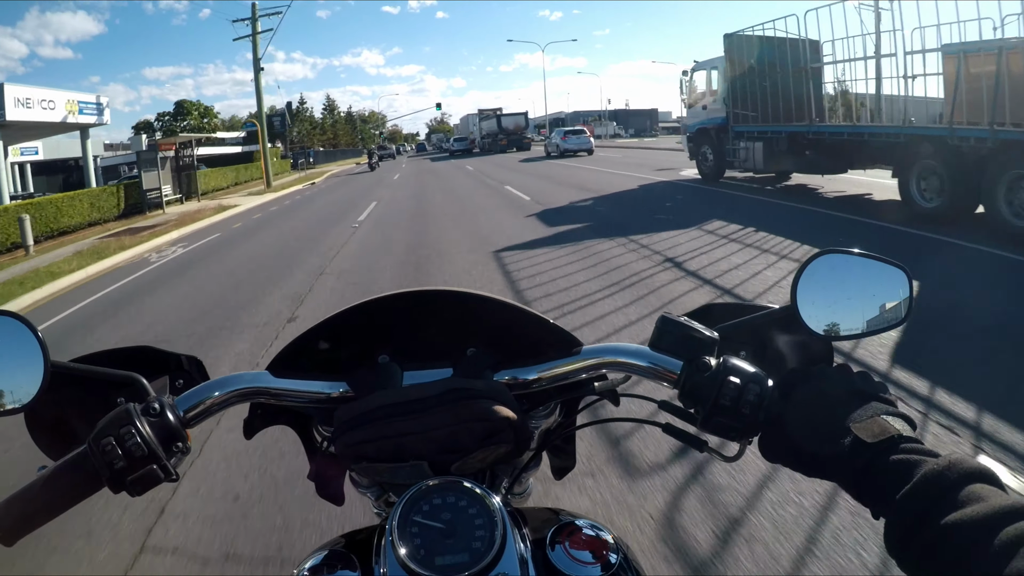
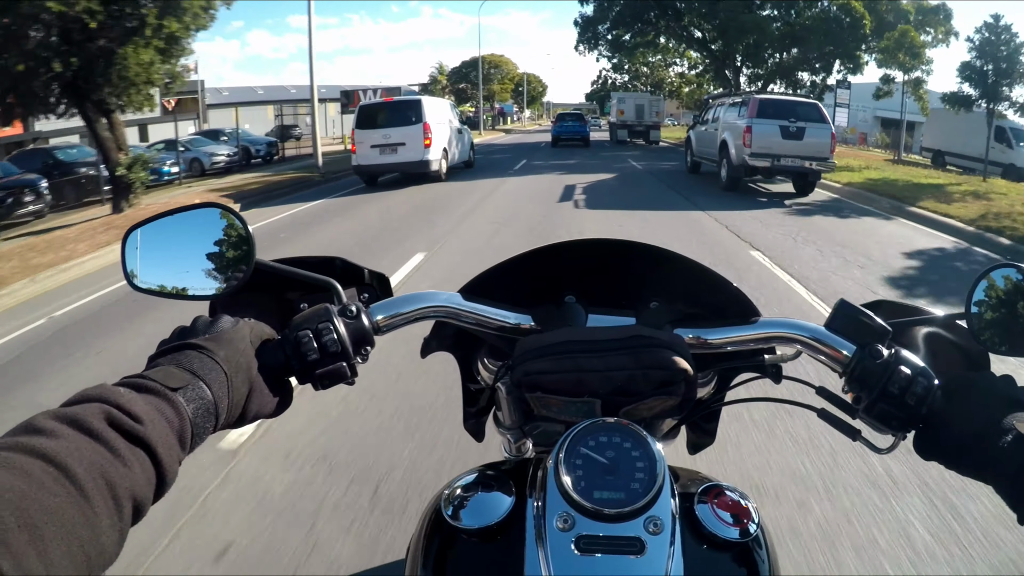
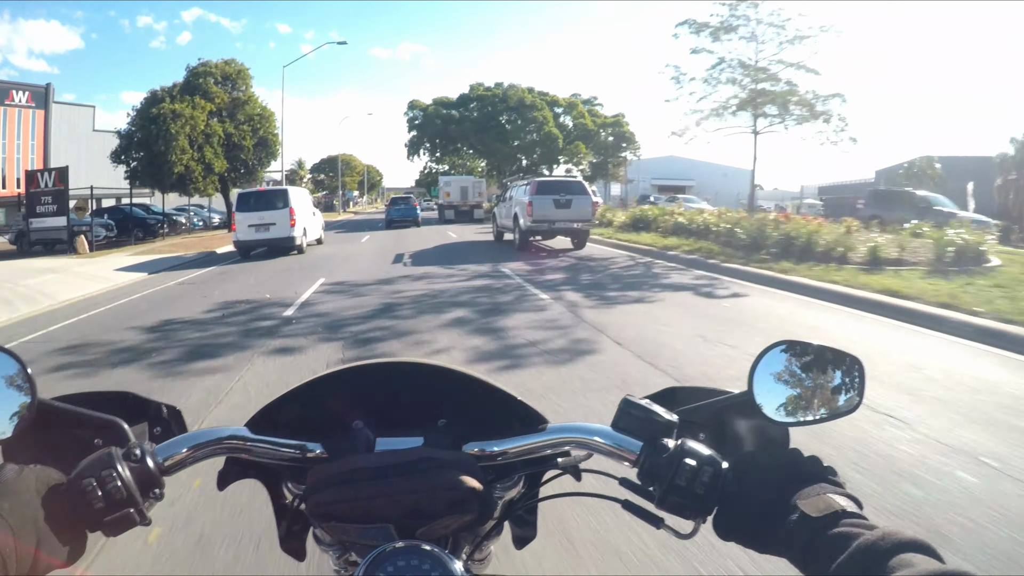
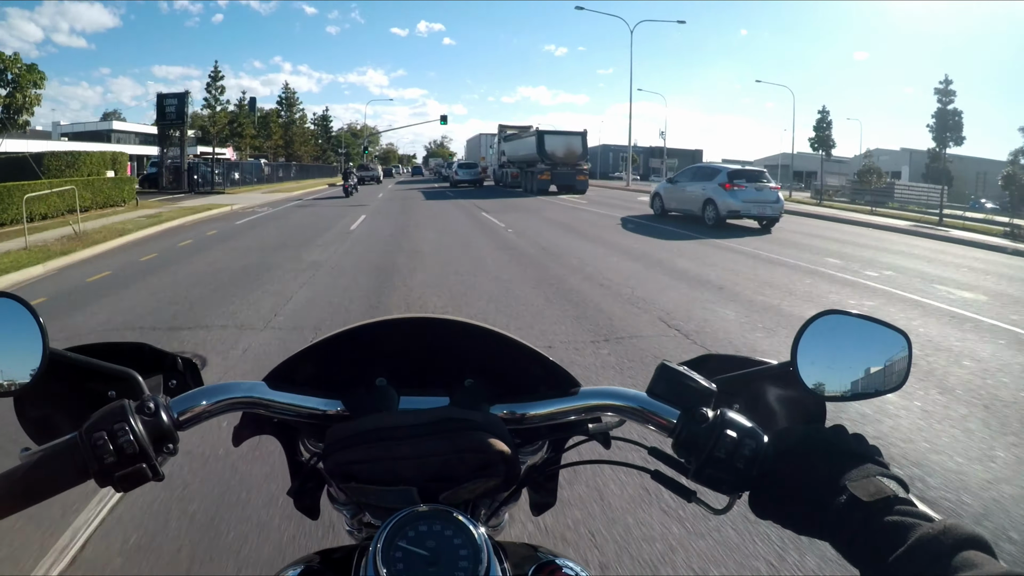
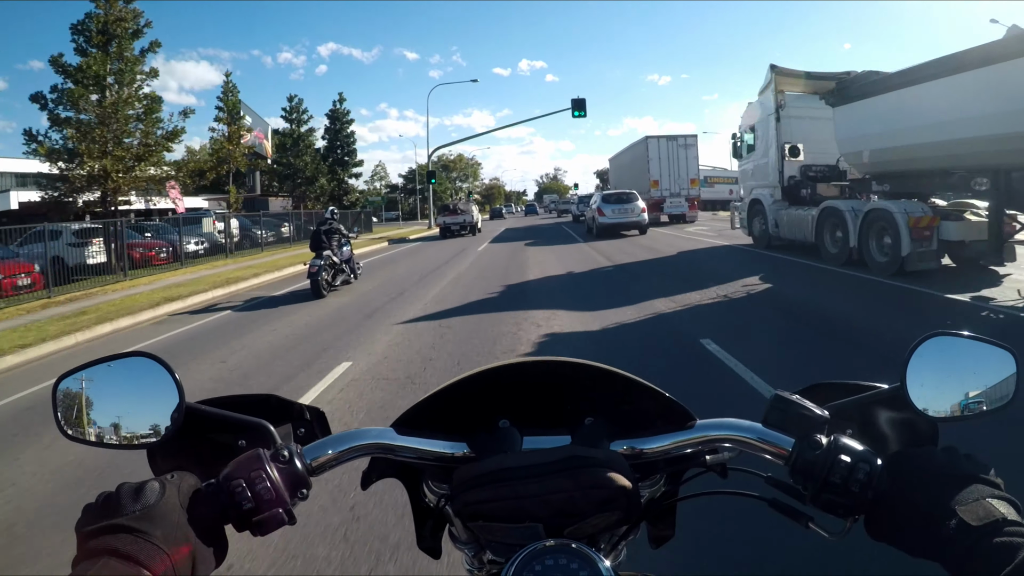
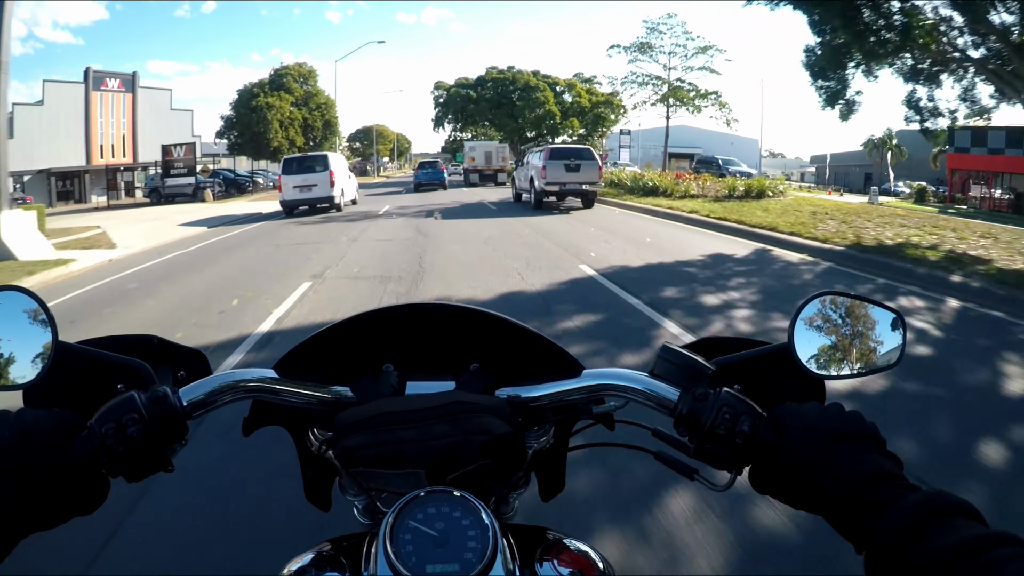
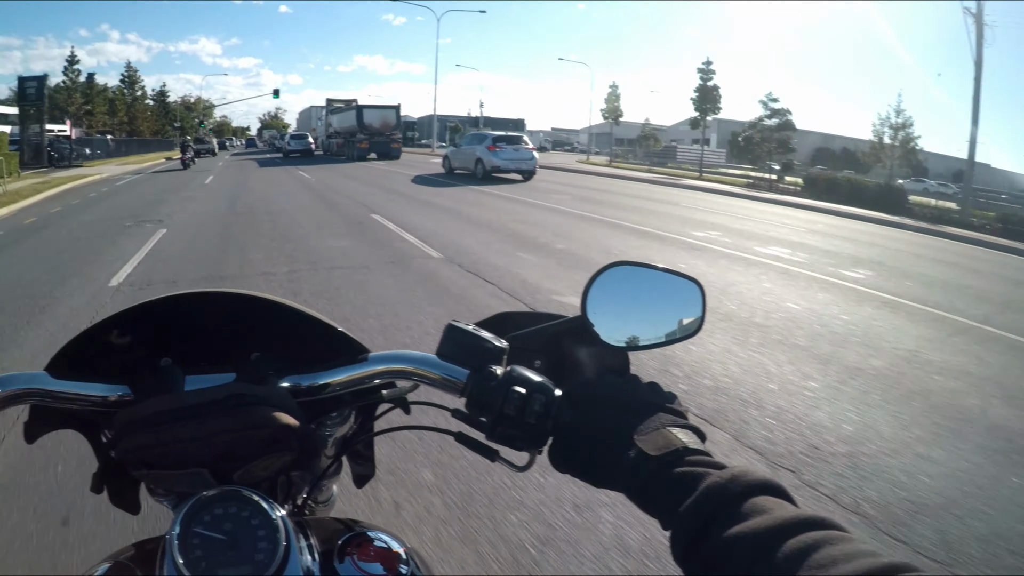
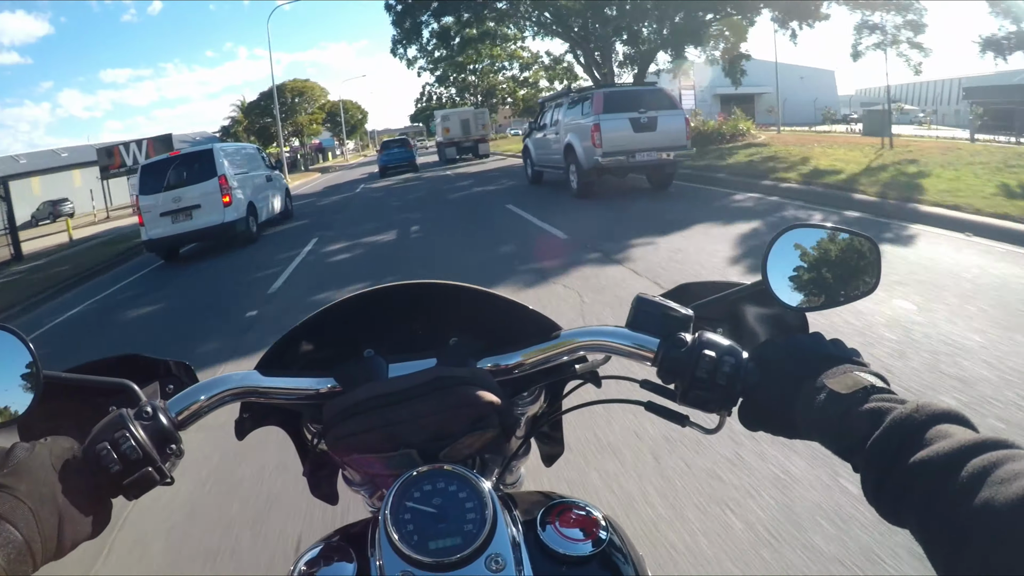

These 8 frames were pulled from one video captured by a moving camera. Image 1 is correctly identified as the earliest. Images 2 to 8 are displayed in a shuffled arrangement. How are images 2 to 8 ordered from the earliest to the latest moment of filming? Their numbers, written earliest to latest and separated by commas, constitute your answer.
7, 4, 5, 6, 3, 2, 8
